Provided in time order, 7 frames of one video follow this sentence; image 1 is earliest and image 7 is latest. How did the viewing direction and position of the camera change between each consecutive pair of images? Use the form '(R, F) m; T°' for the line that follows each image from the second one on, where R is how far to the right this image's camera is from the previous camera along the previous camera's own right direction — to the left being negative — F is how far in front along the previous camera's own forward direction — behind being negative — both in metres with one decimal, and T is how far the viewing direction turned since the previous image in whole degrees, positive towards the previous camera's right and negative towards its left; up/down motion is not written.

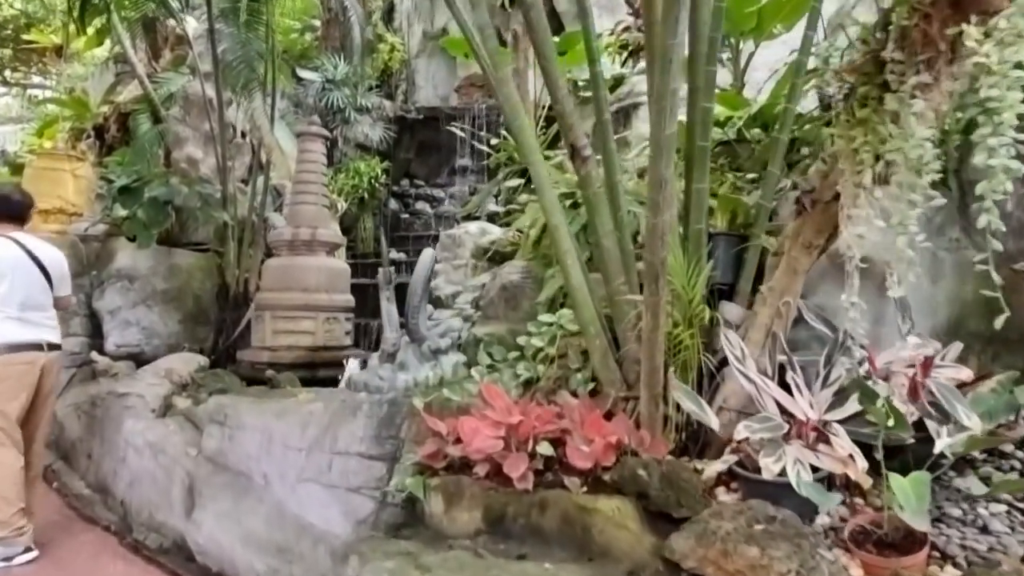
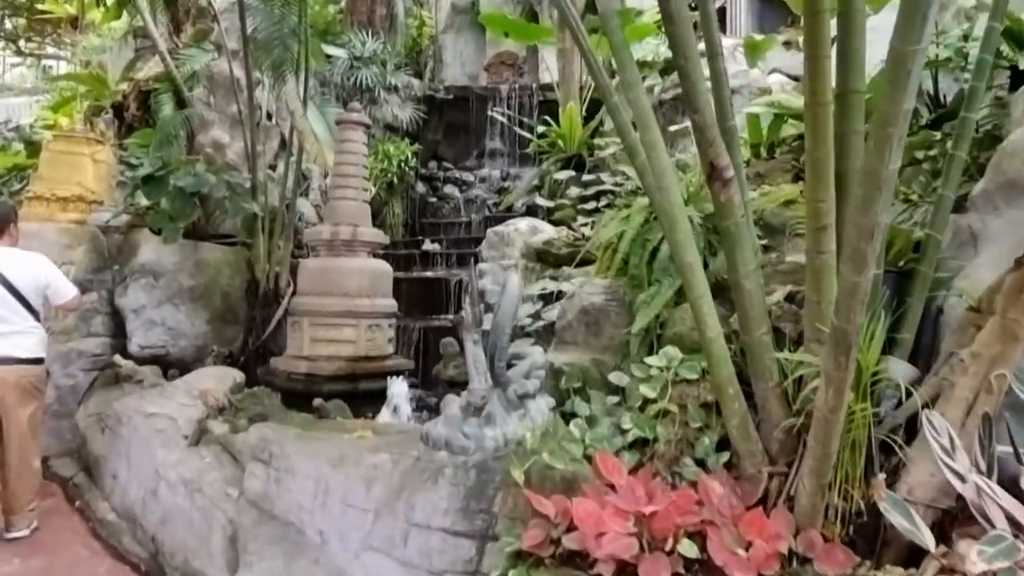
(-0.3, +0.4) m; -1°
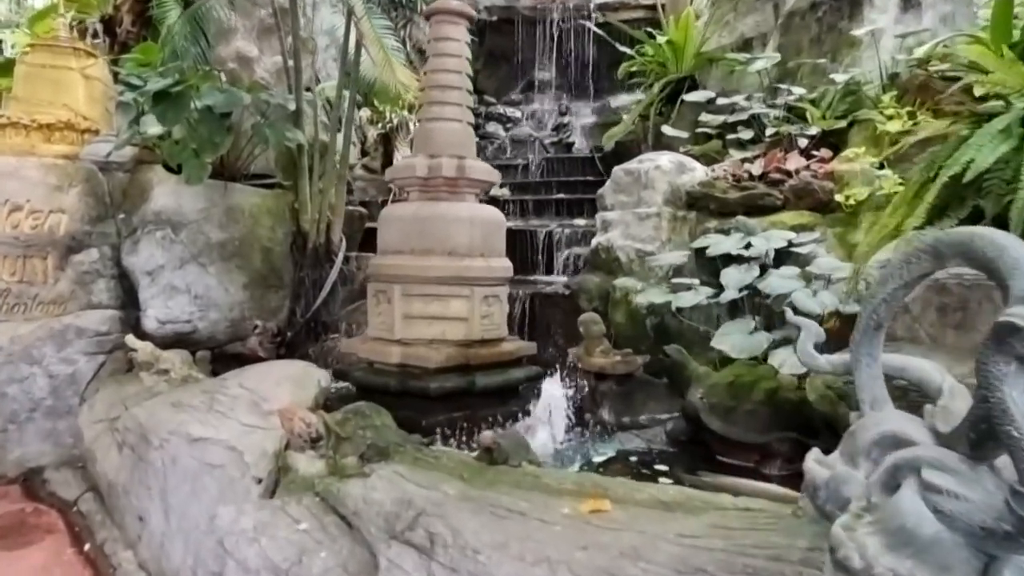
(-0.8, +1.3) m; +1°
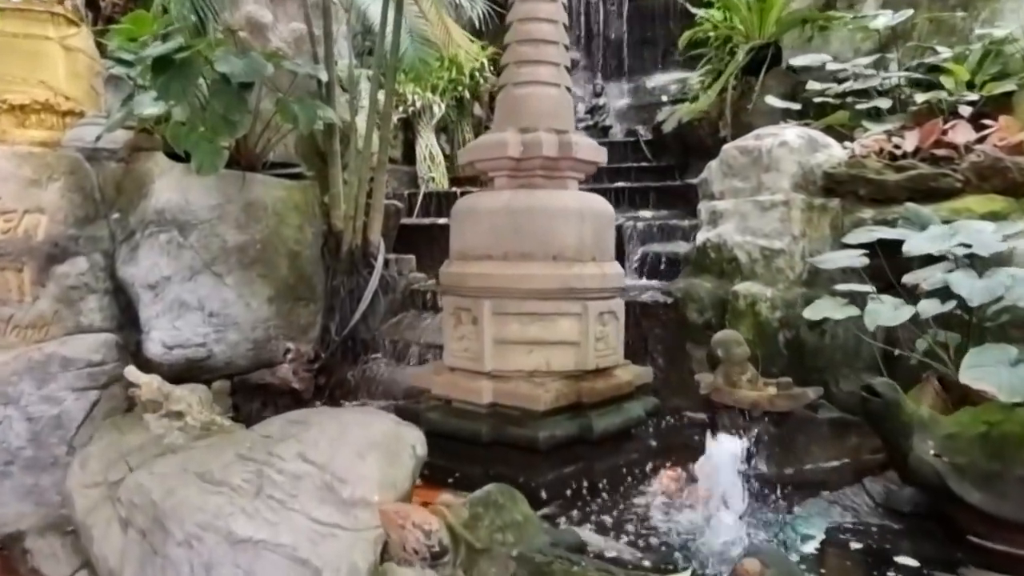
(-0.5, +0.8) m; +1°
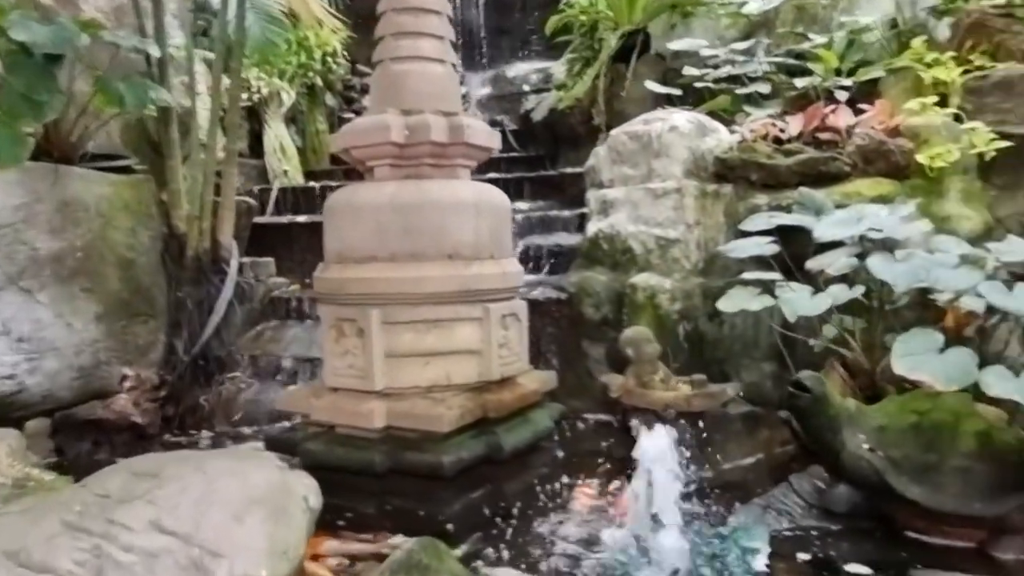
(-0.1, +0.3) m; +11°
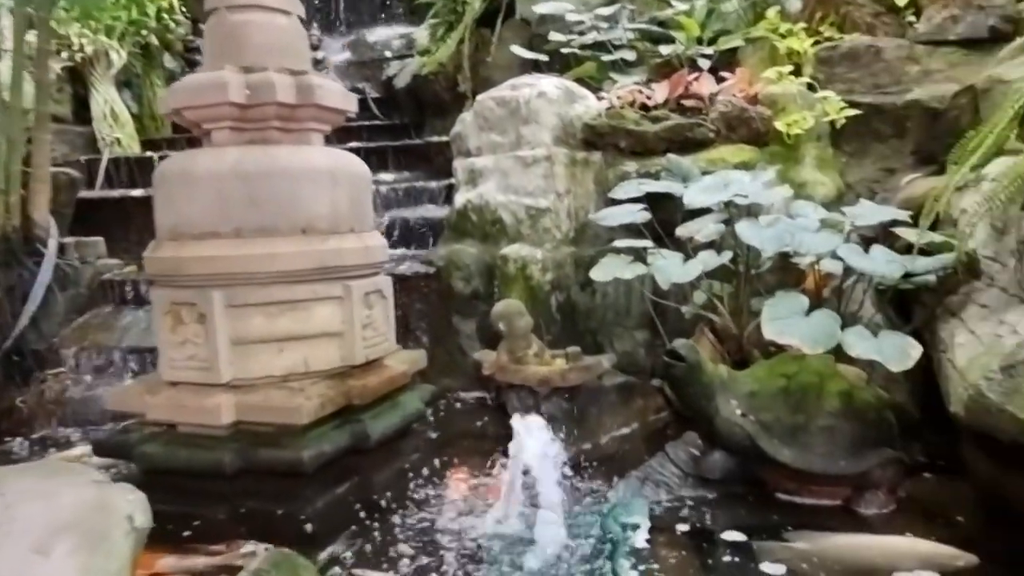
(0.0, +0.1) m; +10°
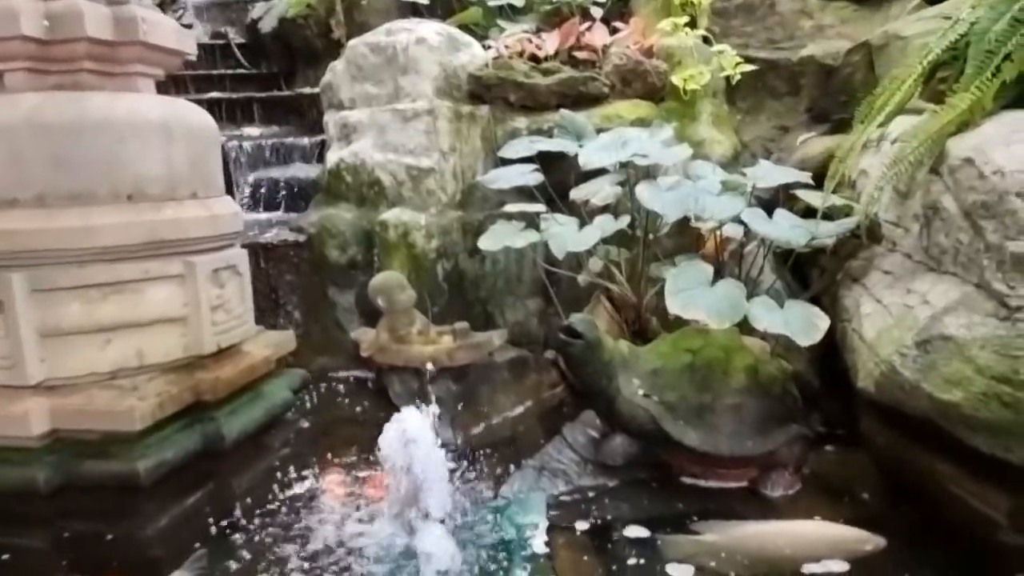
(0.0, +0.2) m; +8°
